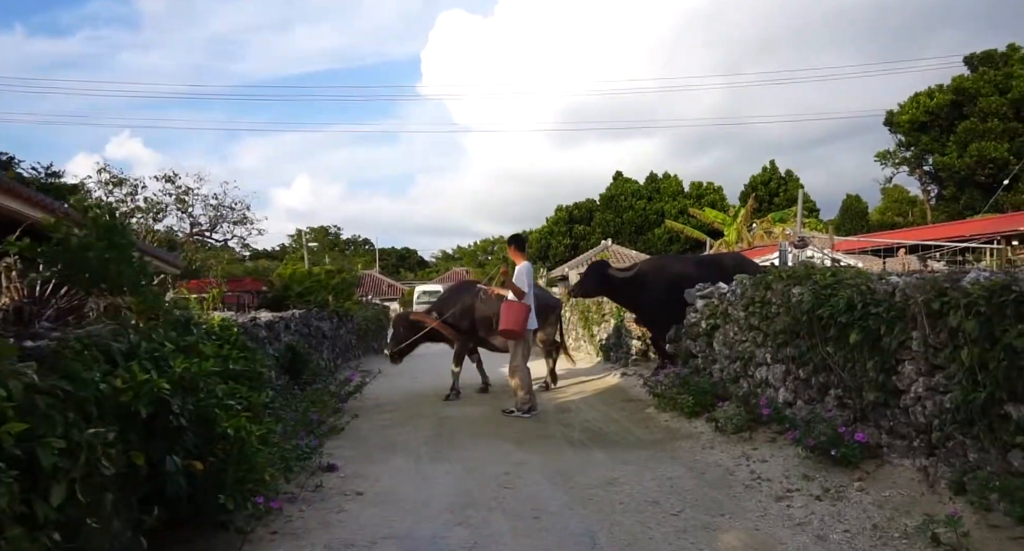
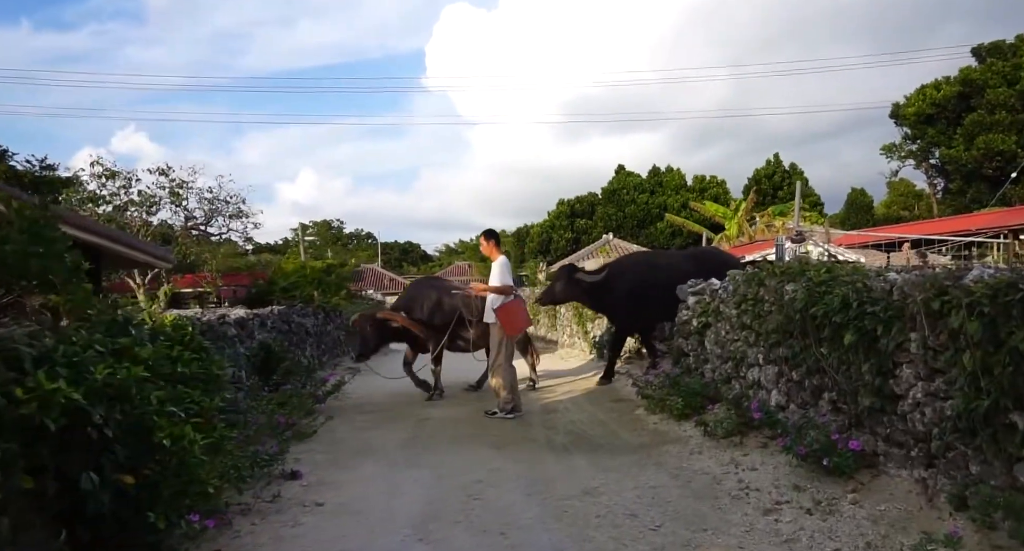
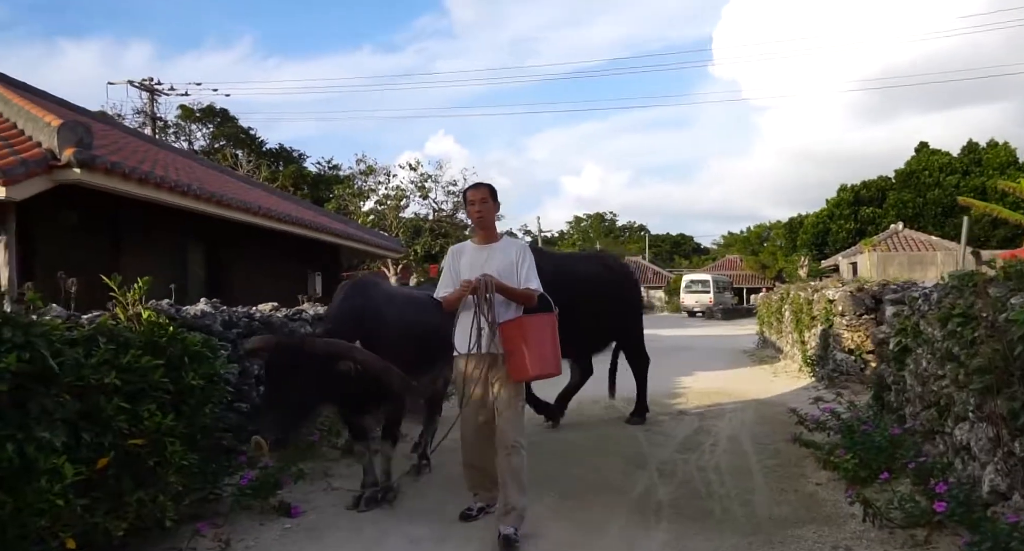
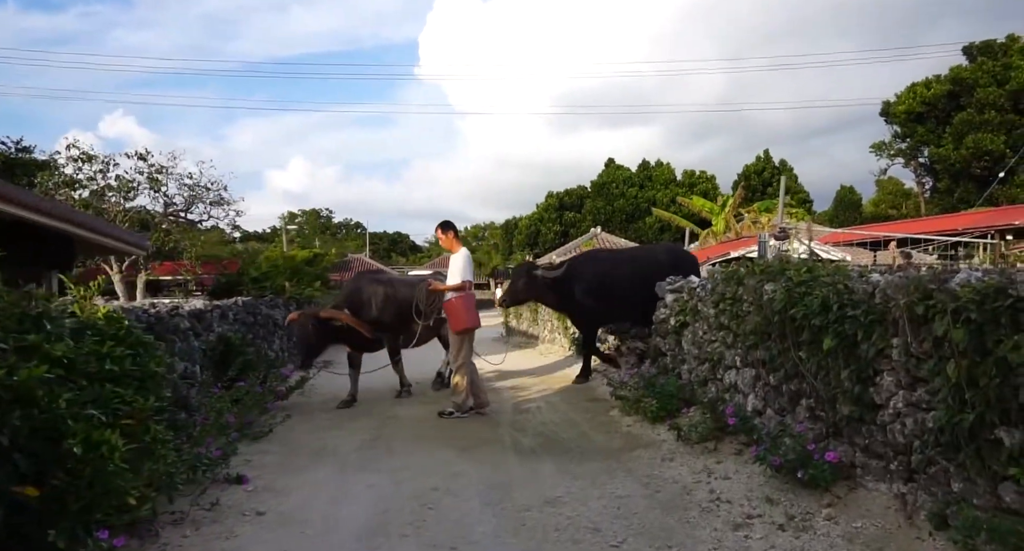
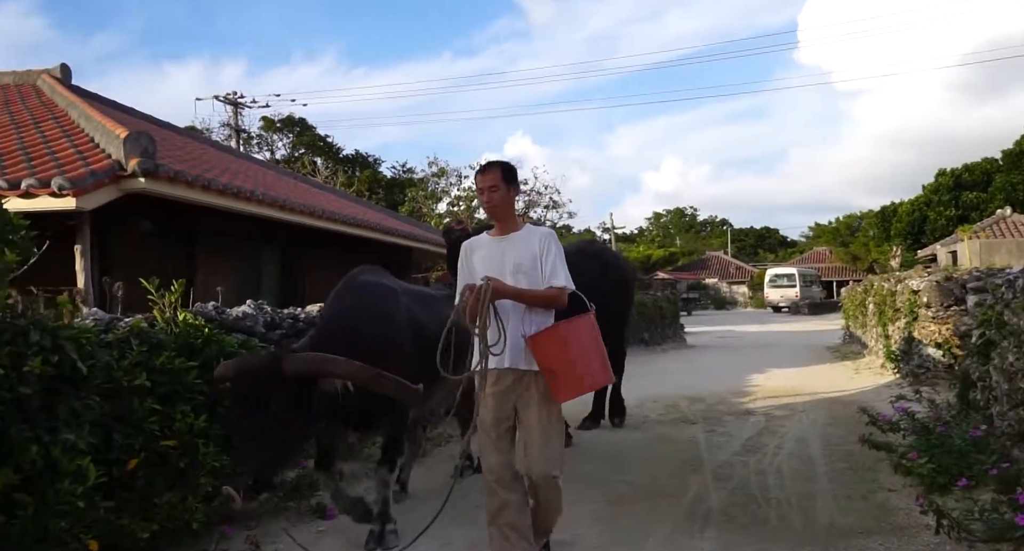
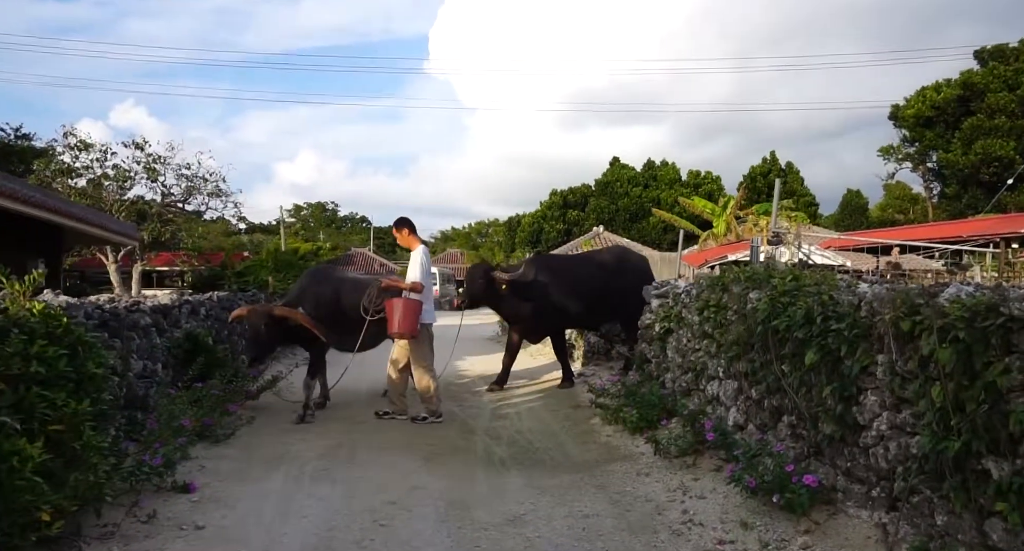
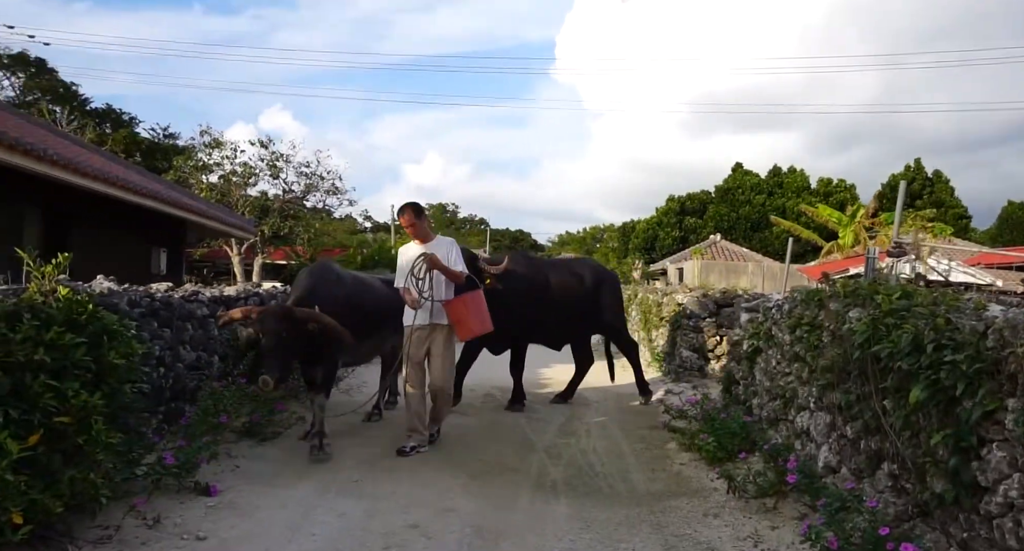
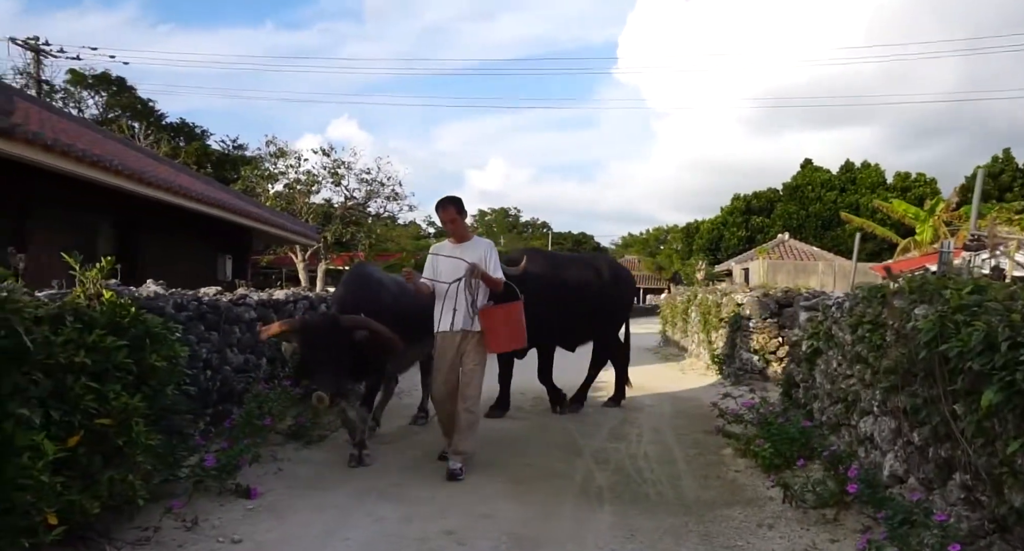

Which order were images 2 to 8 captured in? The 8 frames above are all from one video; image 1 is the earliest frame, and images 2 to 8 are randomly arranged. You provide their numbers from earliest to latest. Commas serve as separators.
2, 4, 6, 7, 8, 3, 5
